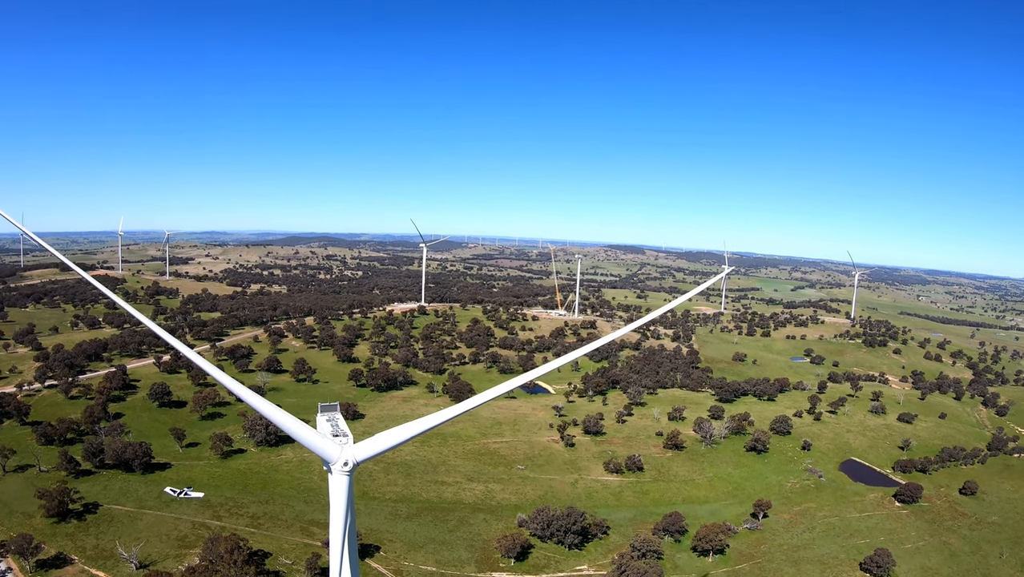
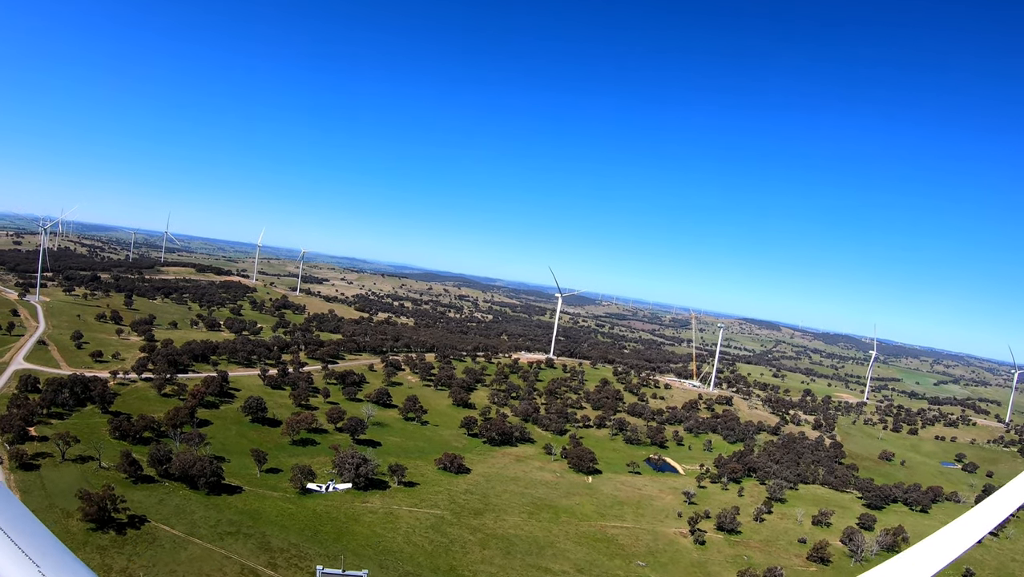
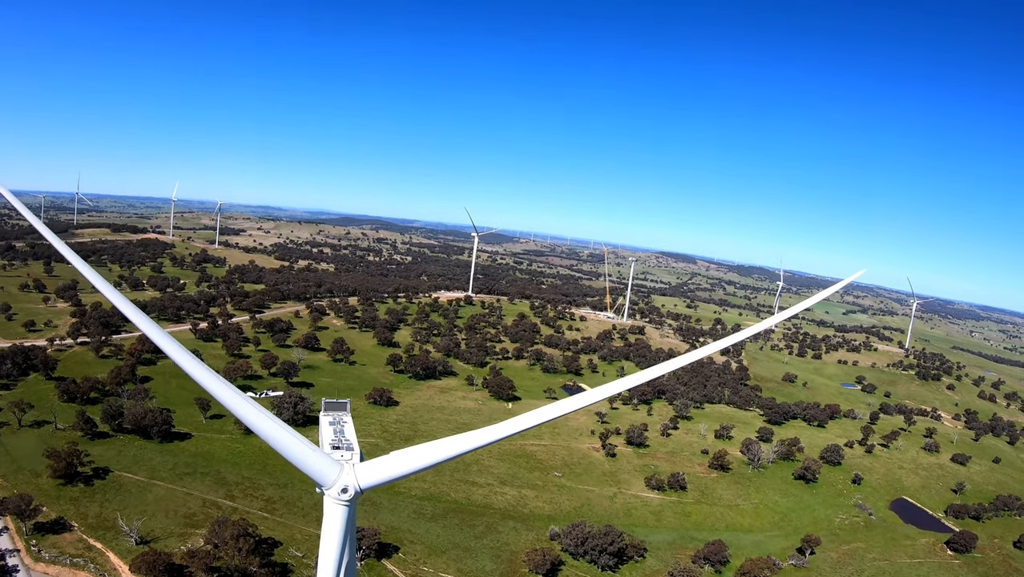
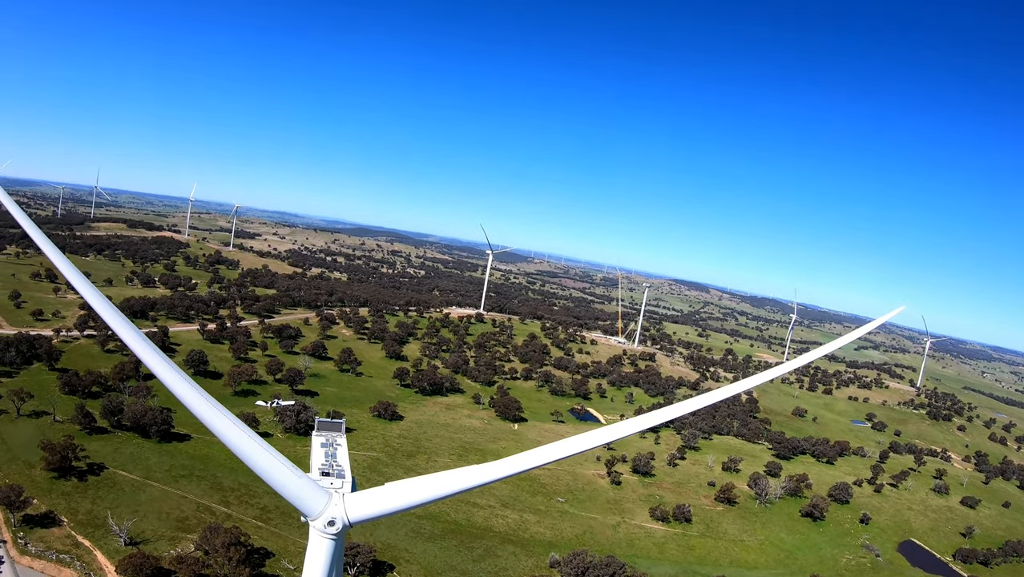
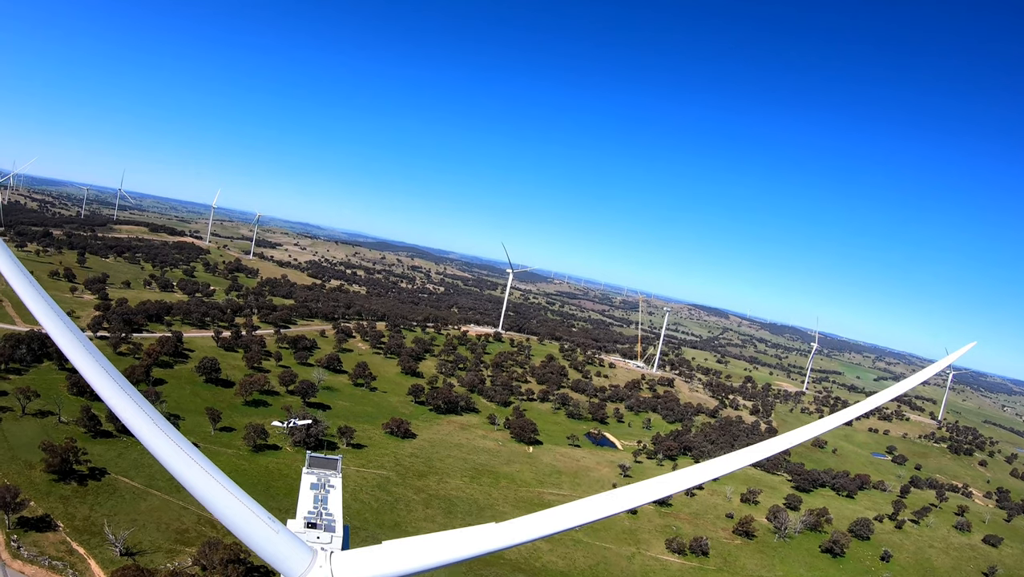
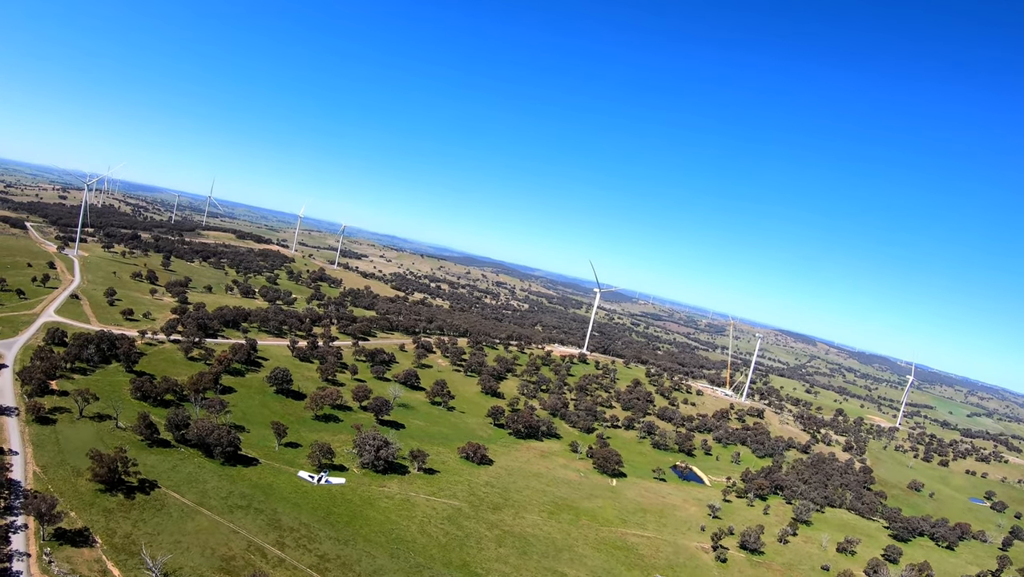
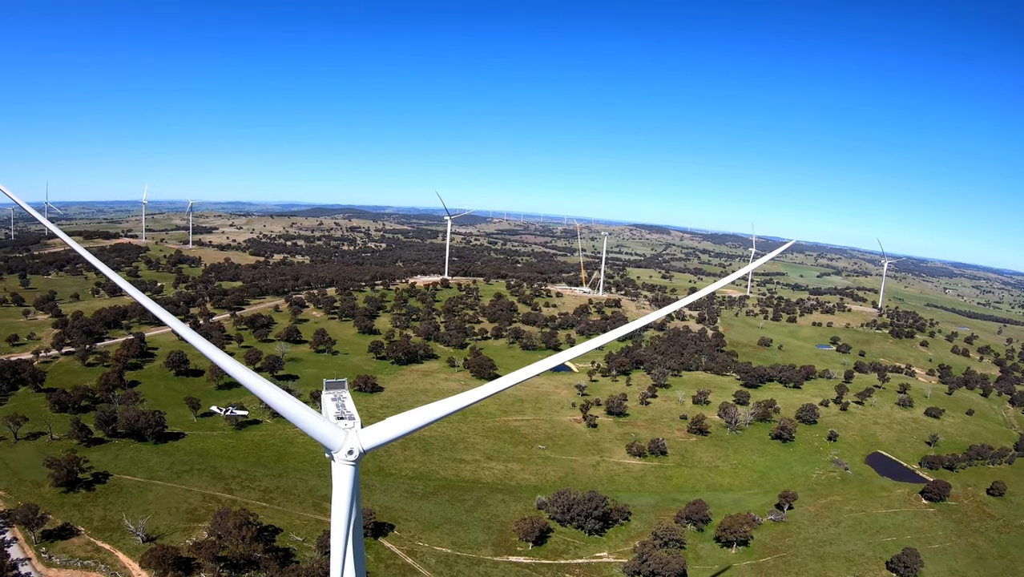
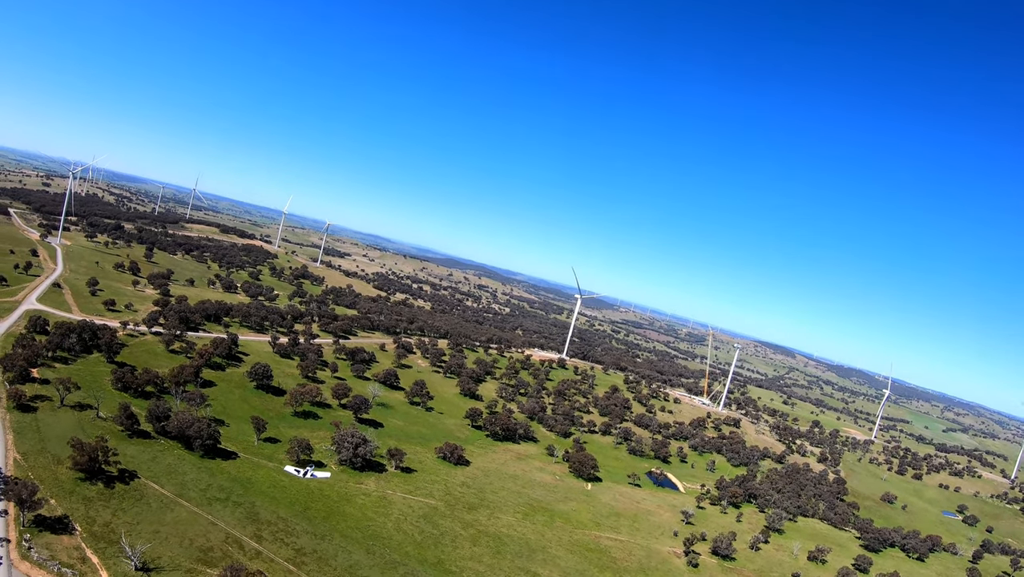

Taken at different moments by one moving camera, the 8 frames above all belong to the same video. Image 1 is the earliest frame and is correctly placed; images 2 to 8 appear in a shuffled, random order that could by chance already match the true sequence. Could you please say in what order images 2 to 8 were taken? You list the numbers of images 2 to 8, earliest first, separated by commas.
7, 3, 4, 5, 2, 8, 6
